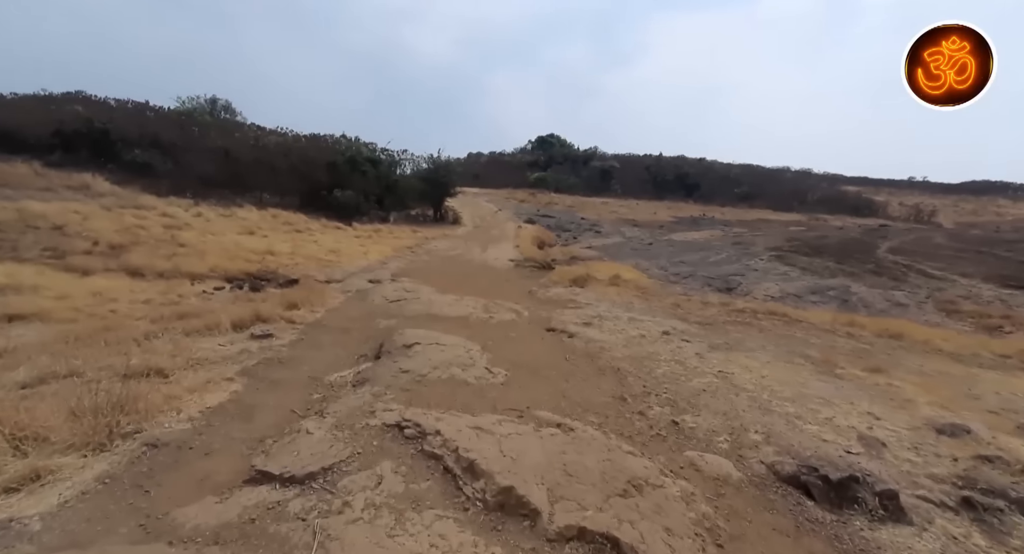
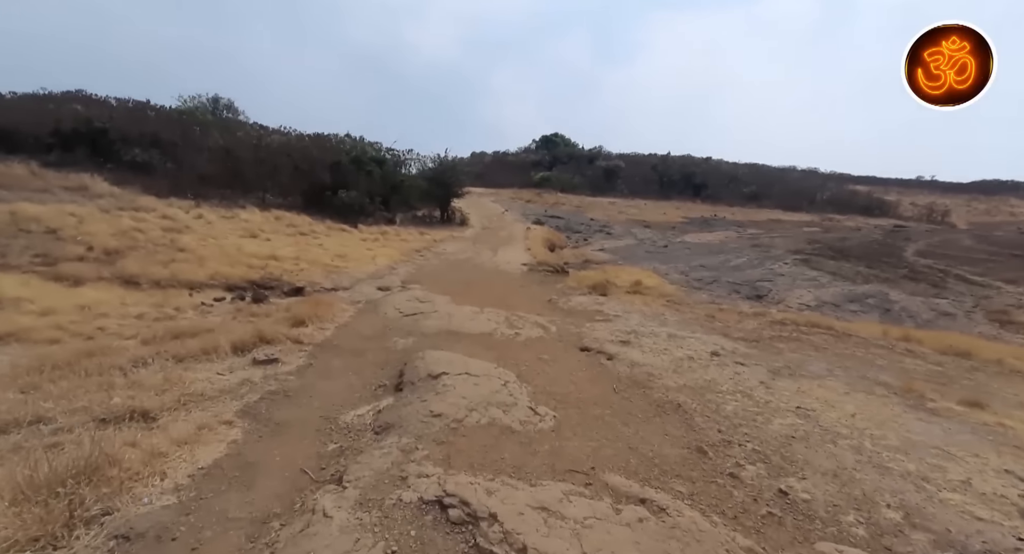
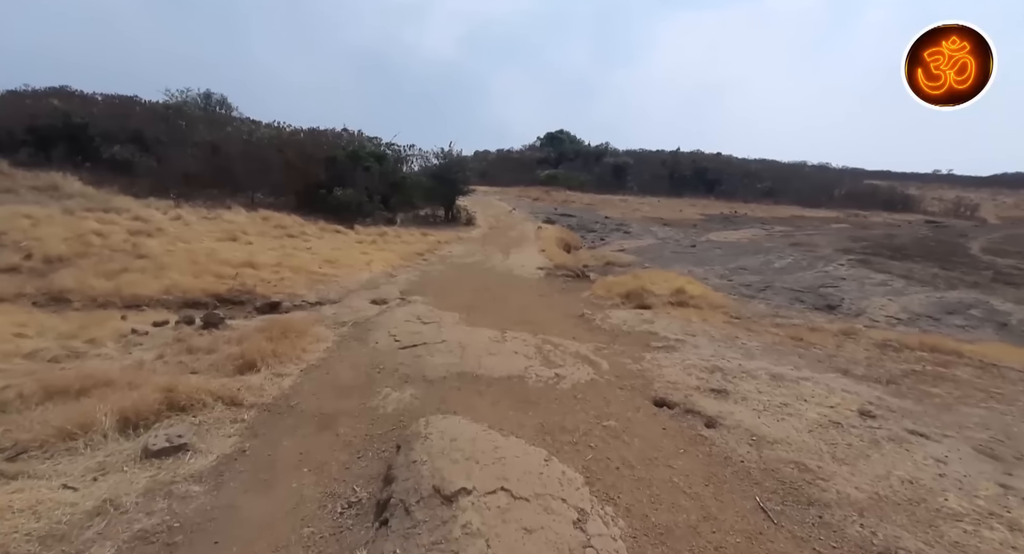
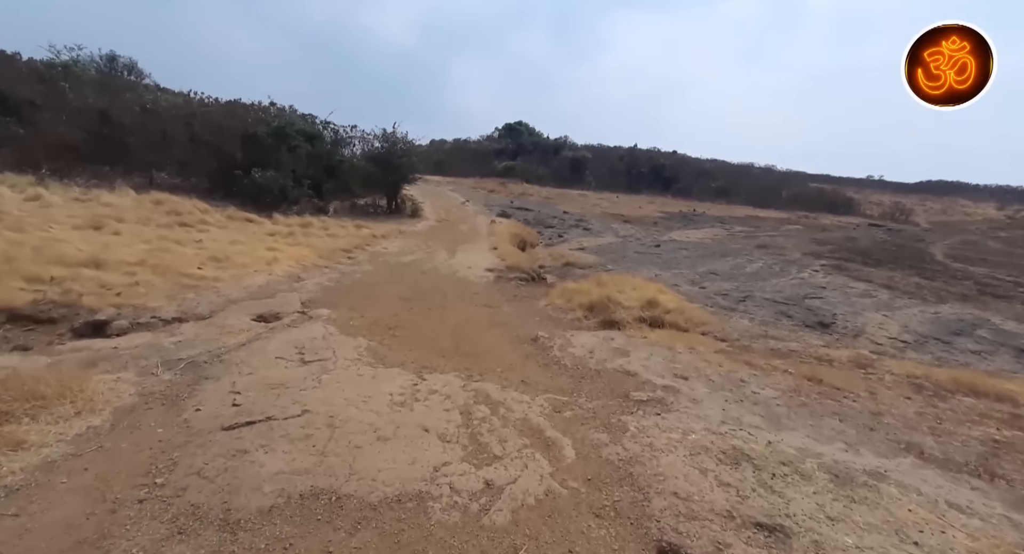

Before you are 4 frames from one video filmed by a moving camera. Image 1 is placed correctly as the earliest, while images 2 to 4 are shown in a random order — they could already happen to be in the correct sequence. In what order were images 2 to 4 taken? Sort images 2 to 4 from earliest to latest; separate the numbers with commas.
2, 3, 4
